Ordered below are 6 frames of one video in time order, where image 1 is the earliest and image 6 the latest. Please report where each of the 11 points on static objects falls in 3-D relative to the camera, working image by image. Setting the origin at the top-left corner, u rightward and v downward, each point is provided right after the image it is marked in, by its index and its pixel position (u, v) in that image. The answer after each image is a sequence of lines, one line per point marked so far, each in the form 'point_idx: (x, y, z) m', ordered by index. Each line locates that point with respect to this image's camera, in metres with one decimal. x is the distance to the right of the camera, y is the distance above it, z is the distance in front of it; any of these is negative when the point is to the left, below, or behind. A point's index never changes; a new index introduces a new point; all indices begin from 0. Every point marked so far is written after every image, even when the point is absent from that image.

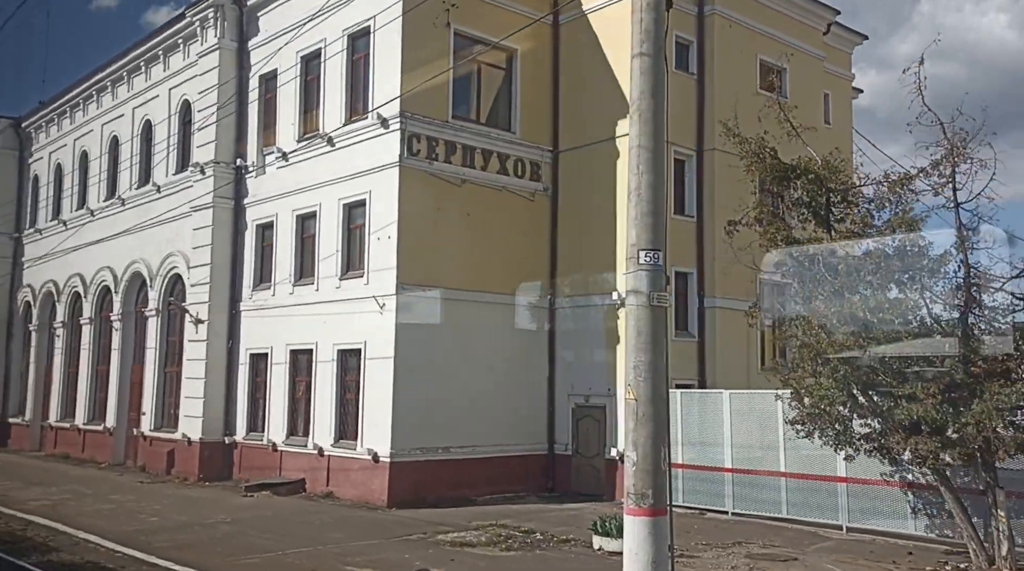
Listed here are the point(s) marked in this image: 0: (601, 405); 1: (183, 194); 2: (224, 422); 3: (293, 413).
0: (+1.3, -1.8, +14.9) m
1: (-6.3, +1.8, +19.0) m
2: (-5.1, -2.5, +17.6) m
3: (-3.6, -2.1, +16.1) m
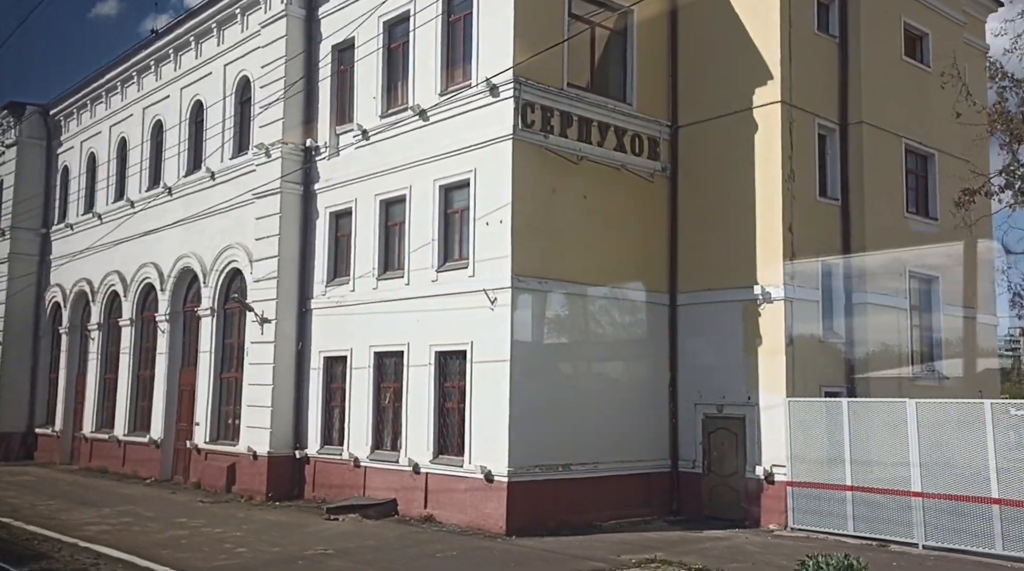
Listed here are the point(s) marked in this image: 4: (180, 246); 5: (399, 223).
0: (+3.0, -1.7, +13.0) m
1: (-4.6, +1.8, +17.1) m
2: (-3.5, -2.4, +15.6) m
3: (-1.9, -2.0, +14.1) m
4: (-6.4, +0.7, +19.1) m
5: (-1.7, +0.9, +14.4) m
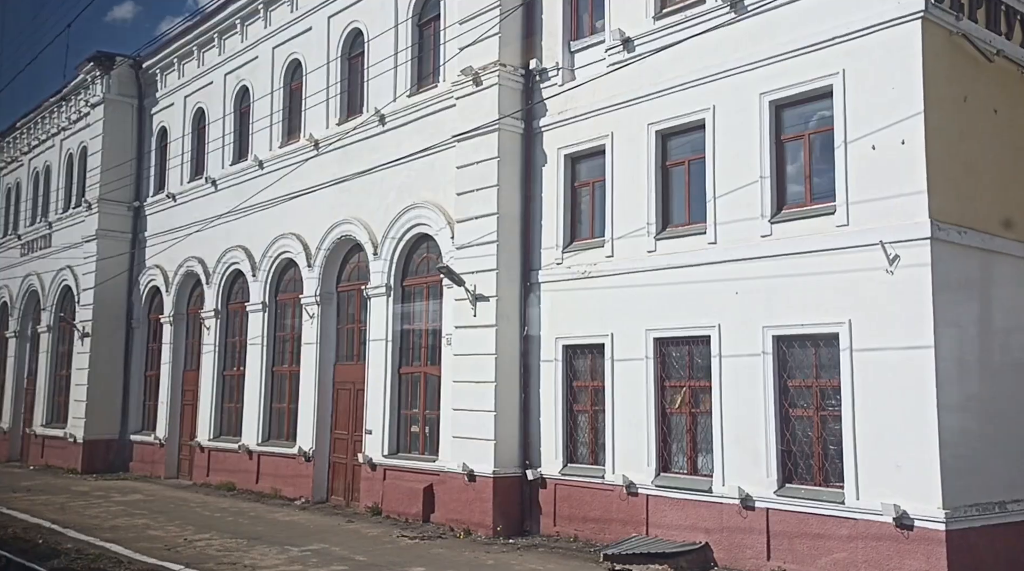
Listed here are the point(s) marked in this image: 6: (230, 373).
0: (+6.5, -1.3, +9.0) m
1: (-1.0, +2.3, +13.3) m
2: (+0.1, -2.0, +11.8) m
3: (+1.6, -1.6, +10.3) m
4: (-2.7, +1.2, +15.3) m
5: (+1.9, +1.3, +10.5) m
6: (-5.3, -1.6, +18.3) m
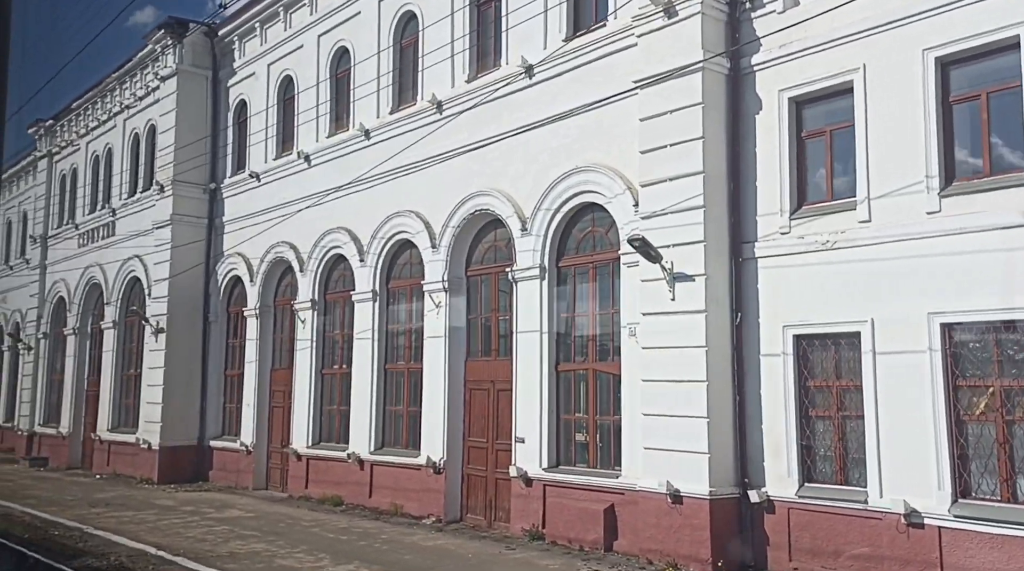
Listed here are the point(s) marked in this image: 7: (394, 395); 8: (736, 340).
0: (+8.5, -1.0, +6.5) m
1: (+1.1, +2.5, +11.0) m
2: (+2.2, -1.7, +9.5) m
3: (+3.7, -1.4, +7.9) m
4: (-0.6, +1.4, +13.1) m
5: (+3.9, +1.6, +8.2) m
6: (-3.0, -1.4, +16.1) m
7: (-1.7, -1.6, +14.4) m
8: (+2.2, -0.5, +9.7) m
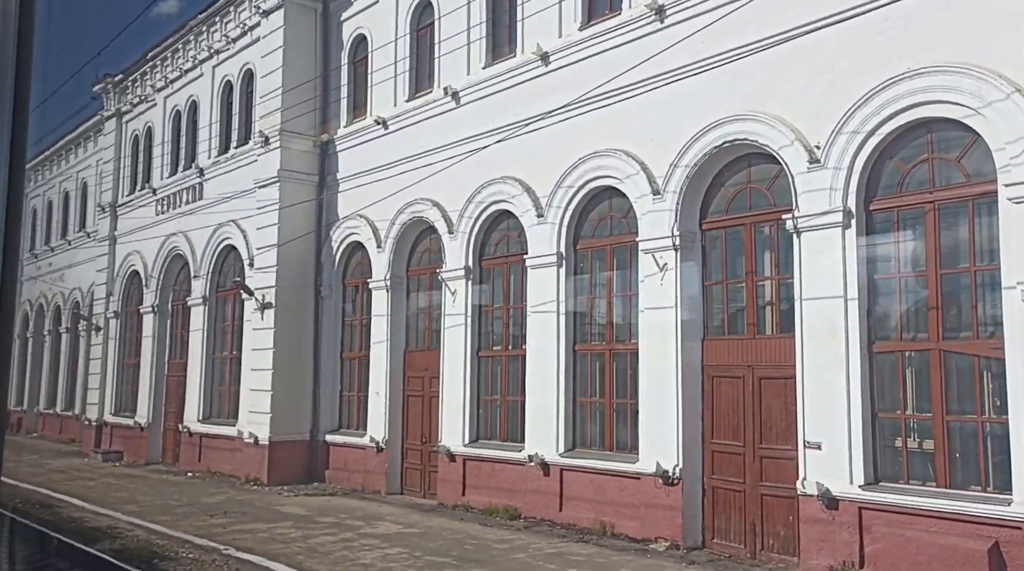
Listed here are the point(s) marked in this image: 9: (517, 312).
0: (+10.9, -0.7, +3.1) m
1: (+3.7, +2.9, +7.9) m
2: (+4.7, -1.3, +6.3) m
3: (+6.1, -1.0, +4.7) m
4: (+2.1, +1.9, +10.0) m
5: (+6.4, +2.0, +4.9) m
6: (-0.2, -0.9, +13.1) m
7: (+0.9, -1.1, +11.4) m
8: (+4.8, -0.1, +6.5) m
9: (0.0, -0.4, +13.0) m
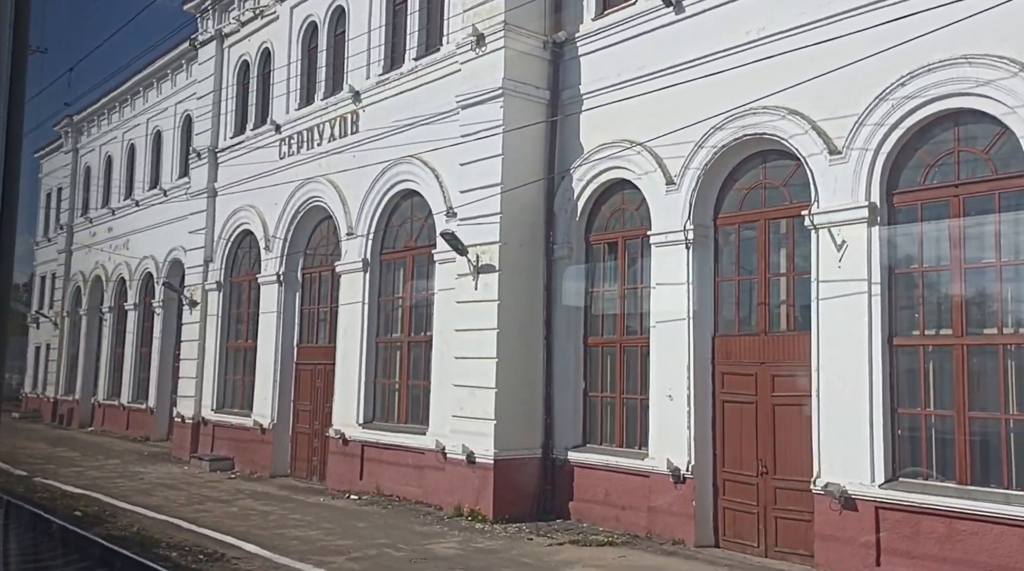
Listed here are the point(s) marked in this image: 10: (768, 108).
0: (+14.7, -0.6, -2.0) m
1: (+7.6, +3.3, +2.8) m
2: (+8.5, -1.0, +1.3) m
3: (+9.9, -0.7, -0.3) m
4: (+6.0, +2.2, +5.0) m
5: (+10.3, +2.2, -0.1) m
6: (+3.6, -0.4, +8.2) m
7: (+4.8, -0.7, +6.4) m
8: (+8.6, +0.2, +1.5) m
9: (+3.9, +0.1, +8.0) m
10: (+2.6, +1.8, +9.6) m
